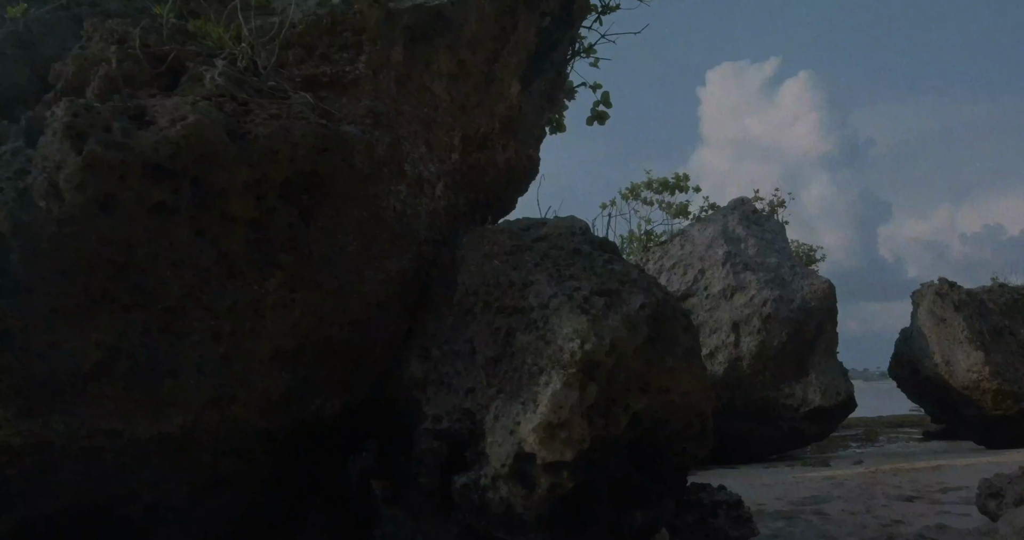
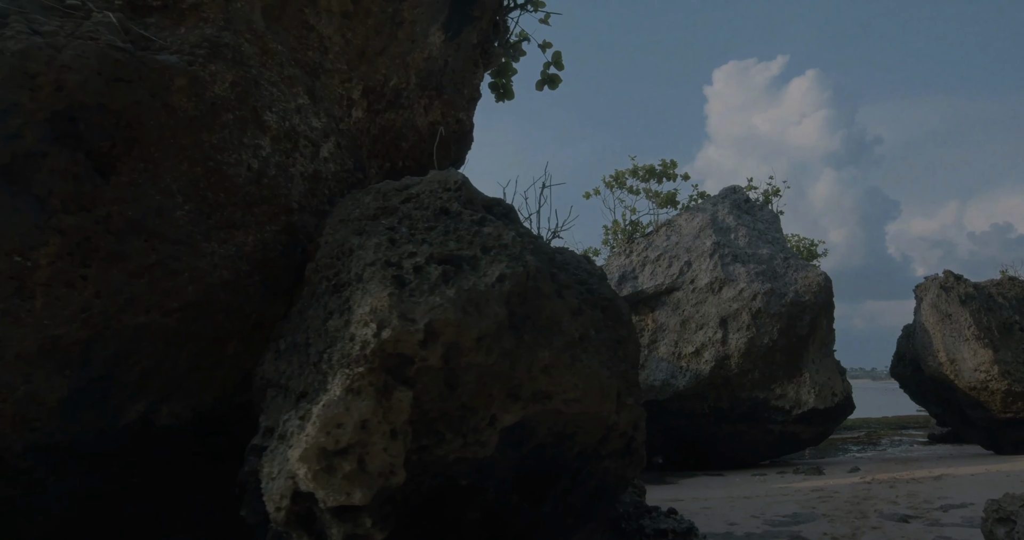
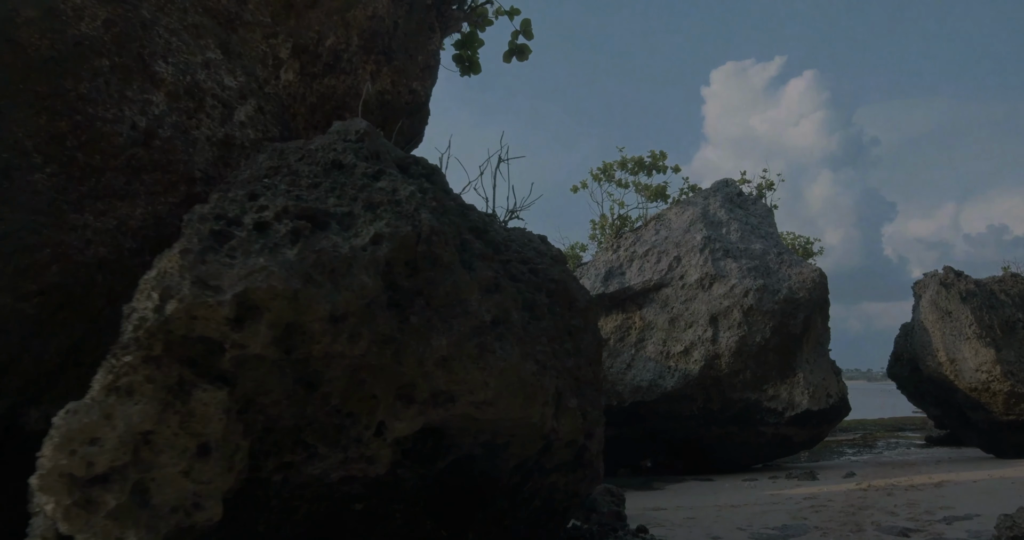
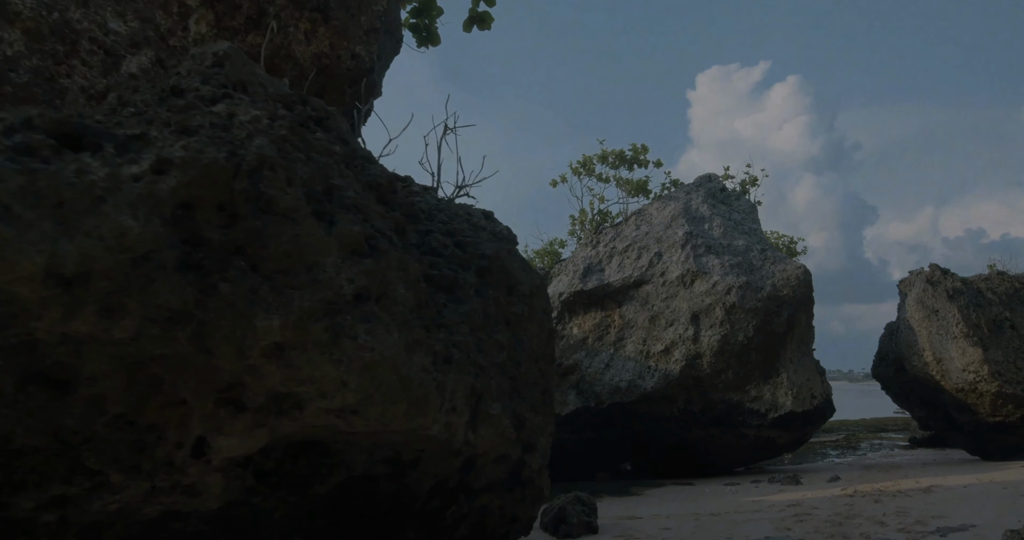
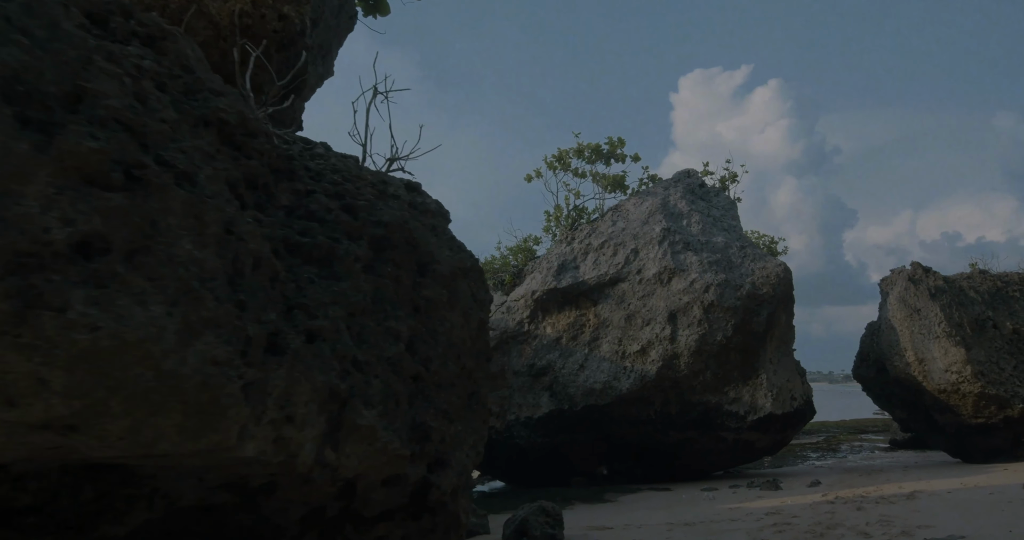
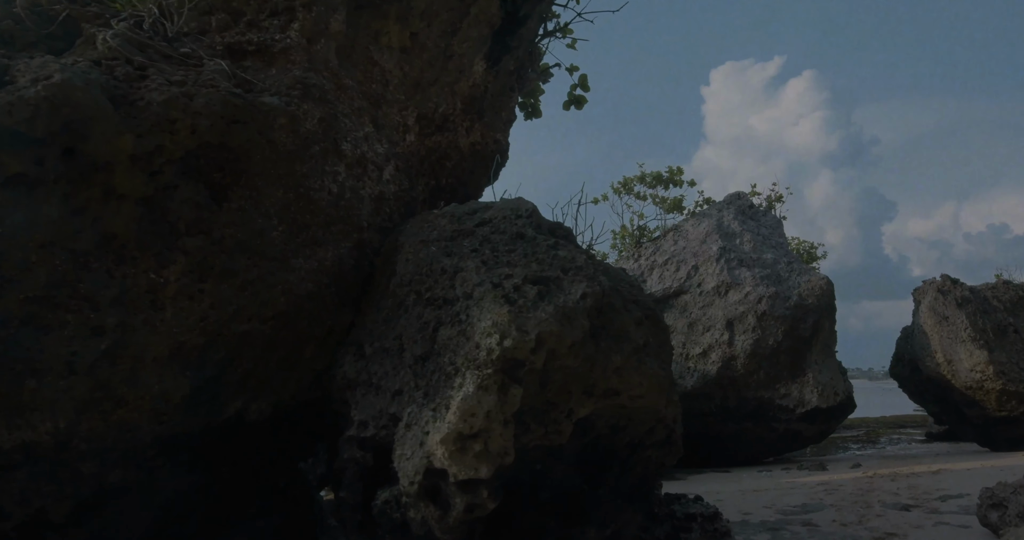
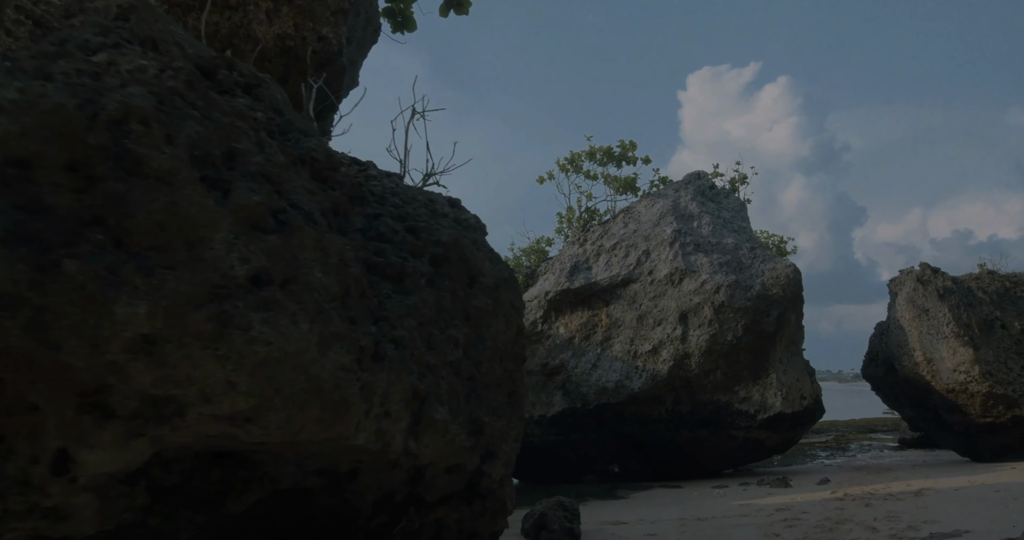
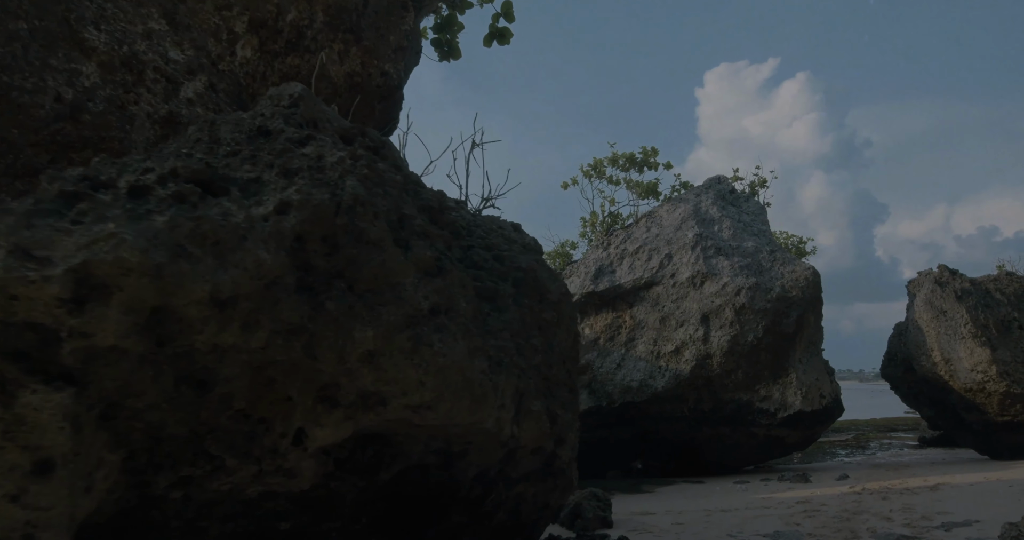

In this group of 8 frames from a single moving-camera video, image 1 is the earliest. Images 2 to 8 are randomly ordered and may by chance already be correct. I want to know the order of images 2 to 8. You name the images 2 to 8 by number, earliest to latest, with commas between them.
6, 2, 3, 8, 4, 7, 5
